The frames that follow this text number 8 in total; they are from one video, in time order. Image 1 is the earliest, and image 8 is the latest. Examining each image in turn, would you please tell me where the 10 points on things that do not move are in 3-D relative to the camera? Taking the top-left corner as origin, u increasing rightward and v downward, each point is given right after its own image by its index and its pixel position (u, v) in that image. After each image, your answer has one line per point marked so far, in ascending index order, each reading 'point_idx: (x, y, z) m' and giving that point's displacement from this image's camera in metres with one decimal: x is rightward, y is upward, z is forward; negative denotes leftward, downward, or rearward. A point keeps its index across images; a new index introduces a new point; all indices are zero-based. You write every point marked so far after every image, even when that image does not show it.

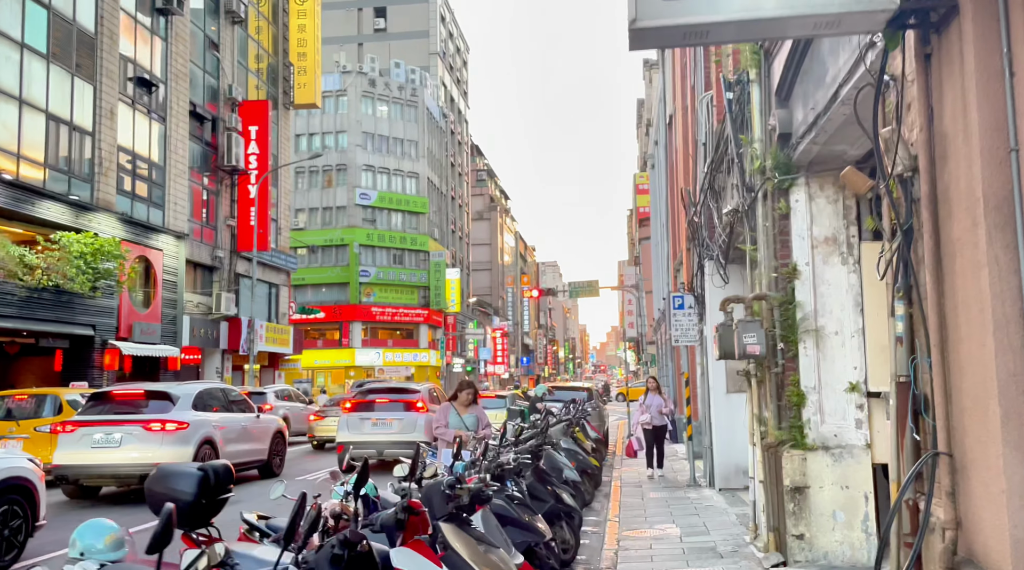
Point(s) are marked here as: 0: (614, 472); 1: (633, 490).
0: (+1.8, -3.4, +17.0) m
1: (+1.8, -3.1, +14.1) m
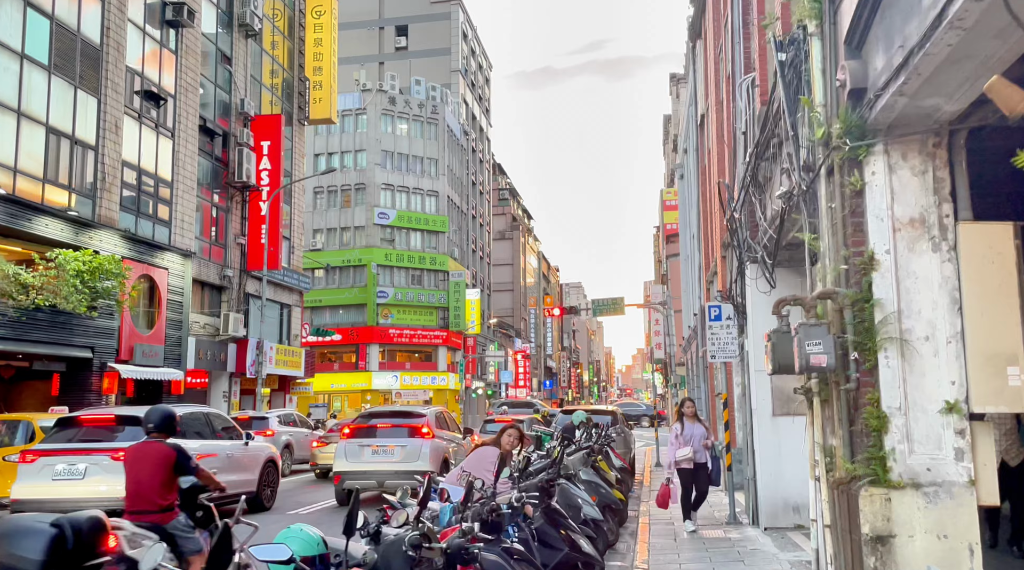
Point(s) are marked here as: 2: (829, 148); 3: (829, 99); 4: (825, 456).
0: (+2.1, -3.6, +15.4) m
1: (+2.0, -3.2, +12.4) m
2: (+2.2, +1.0, +6.5) m
3: (+2.2, +1.3, +6.6) m
4: (+2.3, -1.2, +6.9) m
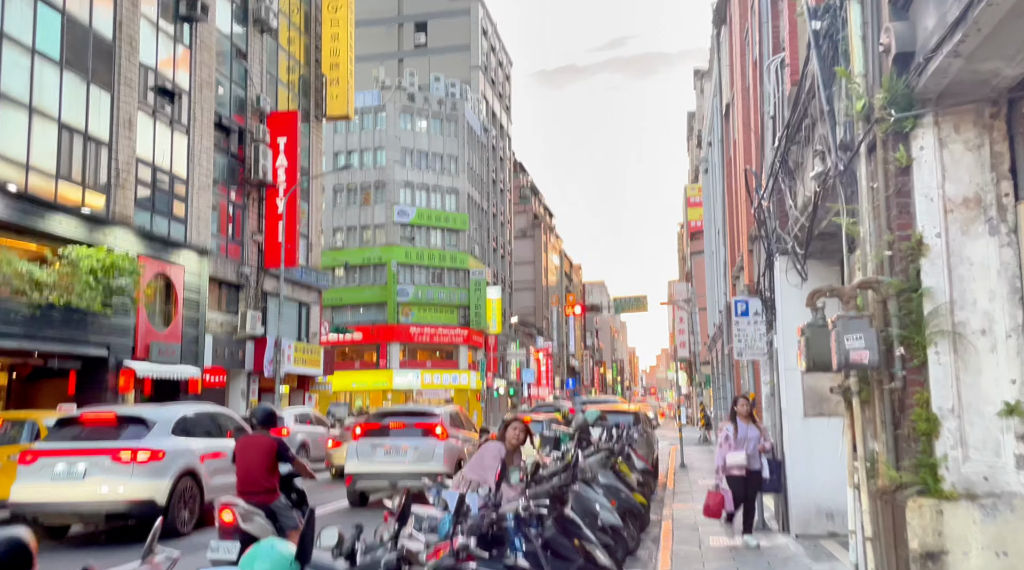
0: (+2.4, -3.5, +14.8) m
1: (+2.2, -3.1, +11.8) m
2: (+2.2, +1.0, +5.9) m
3: (+2.3, +1.4, +6.0) m
4: (+2.3, -1.2, +6.3) m
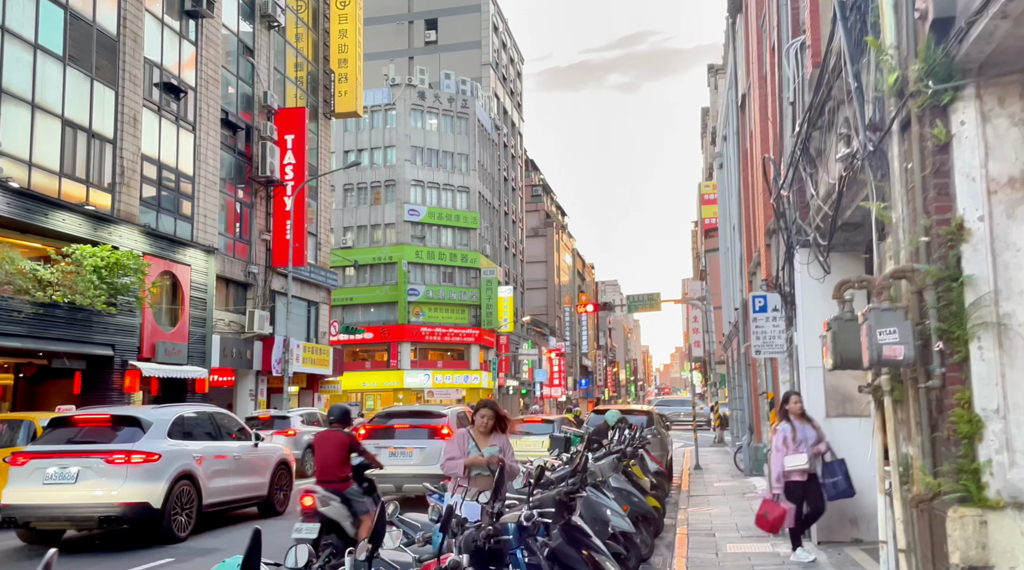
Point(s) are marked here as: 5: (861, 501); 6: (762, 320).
0: (+2.5, -3.4, +14.3) m
1: (+2.3, -3.1, +11.3) m
2: (+2.3, +1.1, +5.5) m
3: (+2.3, +1.4, +5.5) m
4: (+2.4, -1.1, +5.8) m
5: (+3.8, -2.3, +10.2) m
6: (+3.0, -0.4, +11.4) m
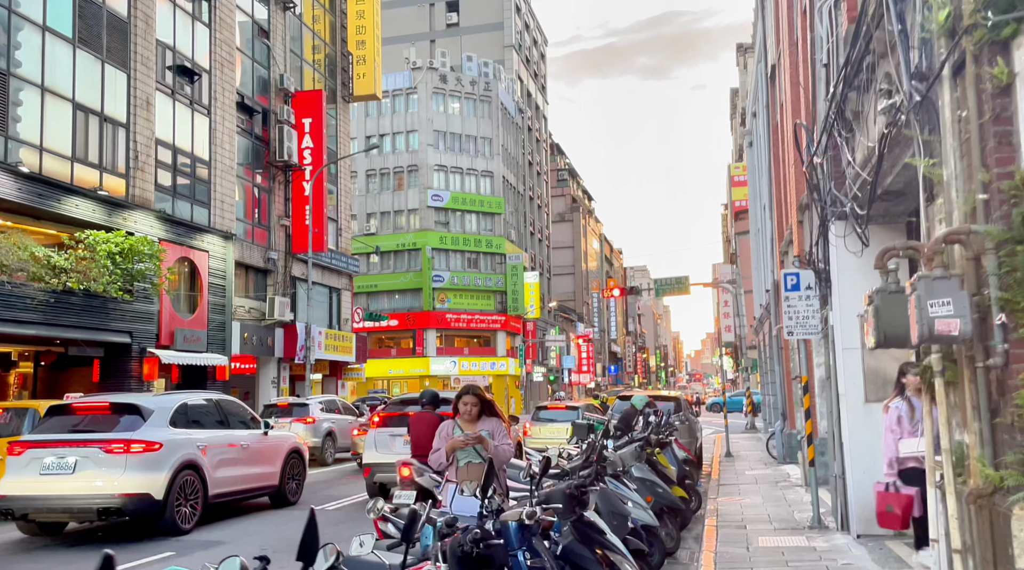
0: (+2.8, -3.1, +13.7) m
1: (+2.5, -2.8, +10.7) m
2: (+2.3, +1.3, +4.8) m
3: (+2.3, +1.6, +4.8) m
4: (+2.4, -0.9, +5.1) m
5: (+3.9, -2.1, +9.5) m
6: (+3.2, -0.2, +10.8) m
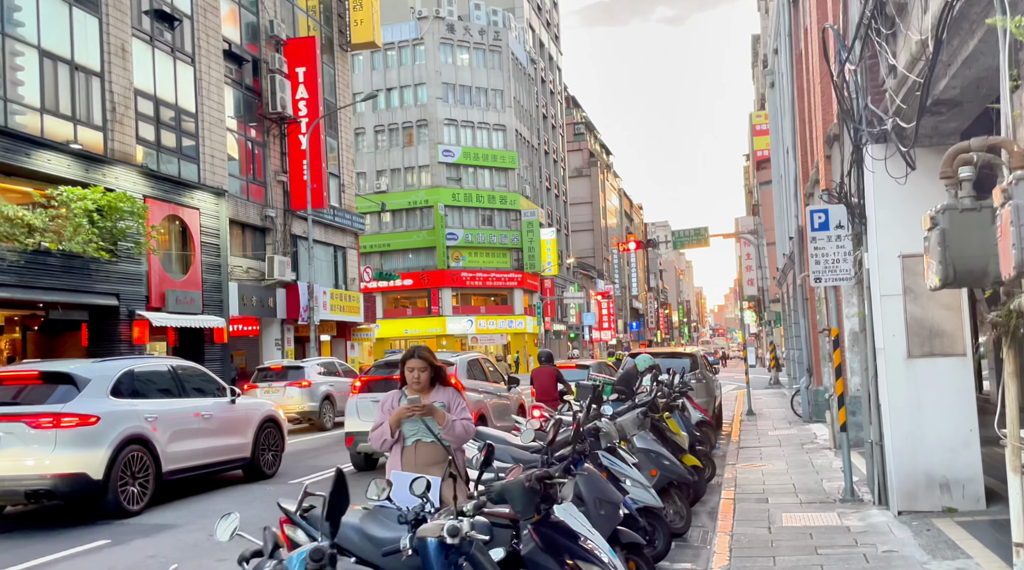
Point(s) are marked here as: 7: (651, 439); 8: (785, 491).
0: (+2.8, -2.4, +12.3) m
1: (+2.4, -2.2, +9.4) m
2: (+1.9, +1.6, +3.3) m
3: (+1.9, +1.9, +3.3) m
4: (+2.1, -0.6, +3.7) m
5: (+3.8, -1.5, +8.1) m
6: (+3.0, +0.4, +9.3) m
7: (+1.2, -1.4, +8.4) m
8: (+3.0, -2.3, +10.4) m
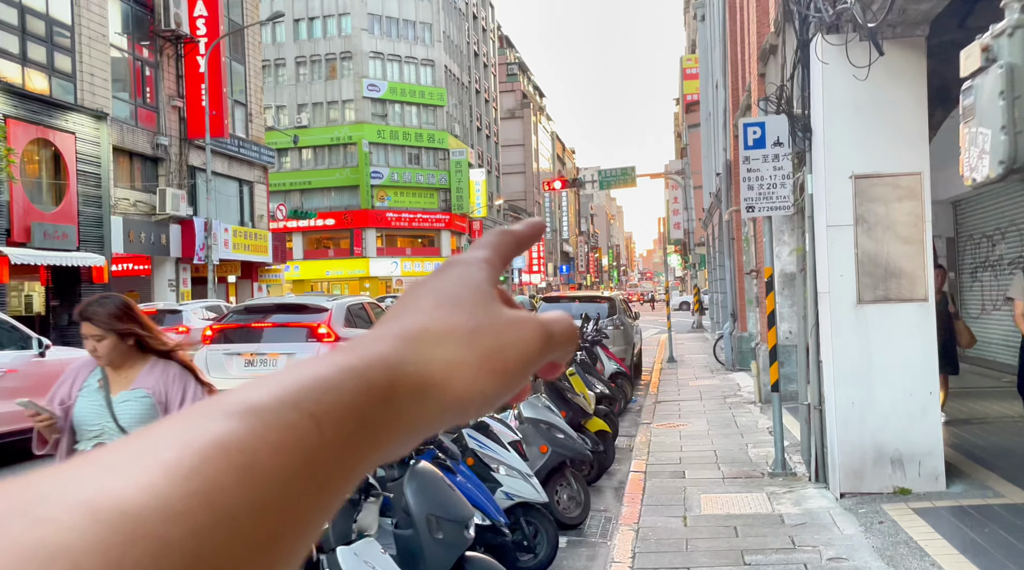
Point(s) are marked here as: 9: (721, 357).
0: (+1.5, -1.7, +10.7) m
1: (+1.3, -1.6, +7.8) m
2: (+1.3, +1.8, +1.4) m
3: (+1.3, +2.1, +1.5) m
4: (+1.4, -0.3, +2.0) m
5: (+2.7, -1.0, +6.5) m
6: (+2.0, +1.0, +7.6) m
7: (+0.2, -0.8, +6.7) m
8: (+1.8, -1.6, +8.9) m
9: (+4.0, -1.4, +18.1) m
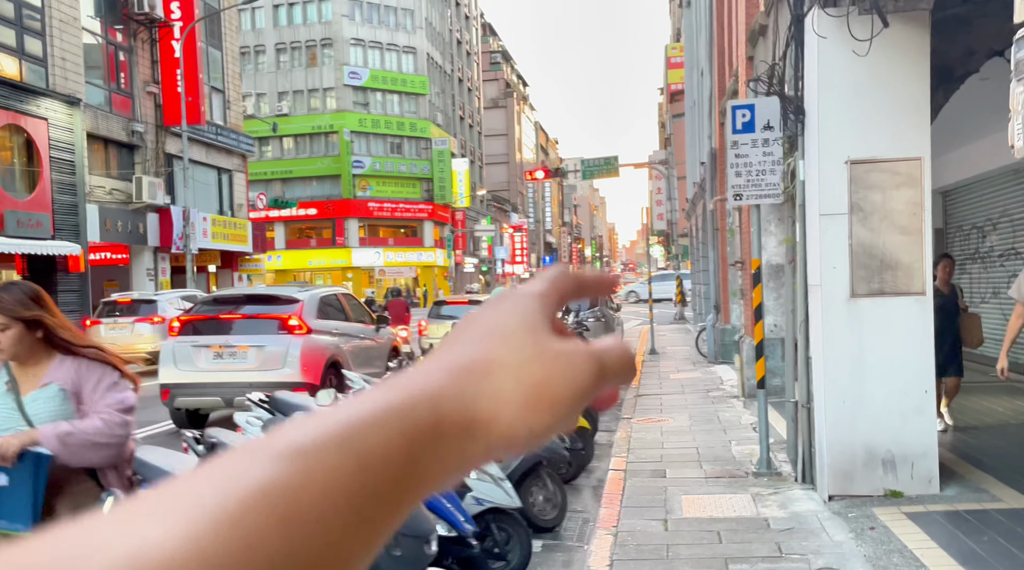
0: (+1.2, -1.6, +10.4) m
1: (+1.1, -1.6, +7.4) m
2: (+1.2, +1.8, +1.1) m
3: (+1.2, +2.1, +1.1) m
4: (+1.3, -0.3, +1.7) m
5: (+2.6, -1.0, +6.3) m
6: (+1.8, +1.1, +7.2) m
7: (0.0, -0.8, +6.4) m
8: (+1.6, -1.6, +8.6) m
9: (+3.7, -1.2, +17.8) m
